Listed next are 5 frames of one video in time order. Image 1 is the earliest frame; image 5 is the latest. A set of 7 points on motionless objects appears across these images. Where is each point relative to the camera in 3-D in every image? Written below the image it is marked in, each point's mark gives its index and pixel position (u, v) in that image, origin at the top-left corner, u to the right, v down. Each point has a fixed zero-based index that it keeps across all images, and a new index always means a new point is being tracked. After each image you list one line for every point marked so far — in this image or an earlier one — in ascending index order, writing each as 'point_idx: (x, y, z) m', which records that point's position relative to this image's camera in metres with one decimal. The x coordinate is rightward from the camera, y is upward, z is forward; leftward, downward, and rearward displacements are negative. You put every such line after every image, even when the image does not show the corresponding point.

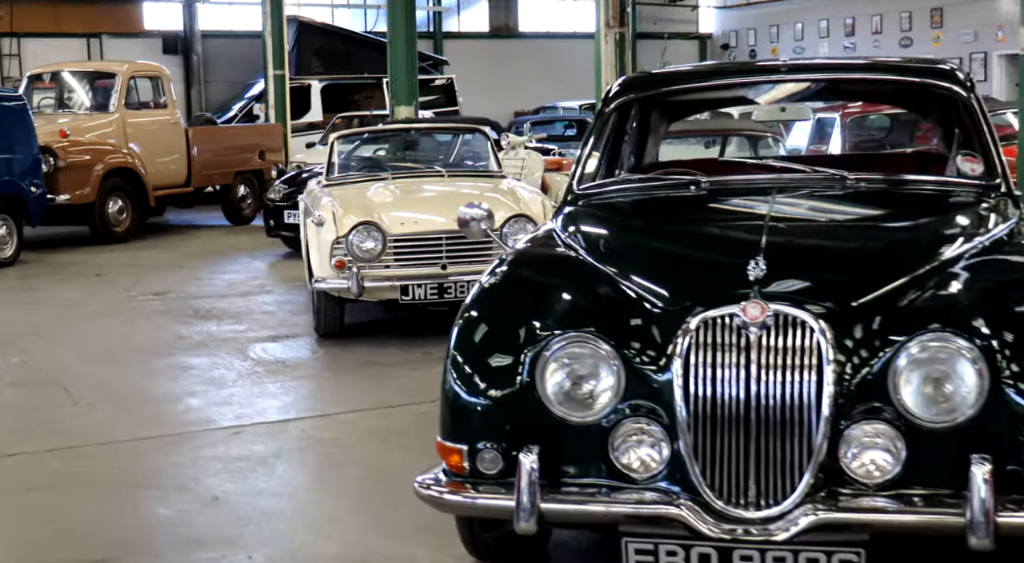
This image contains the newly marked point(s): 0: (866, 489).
0: (+0.6, -0.4, +2.1) m
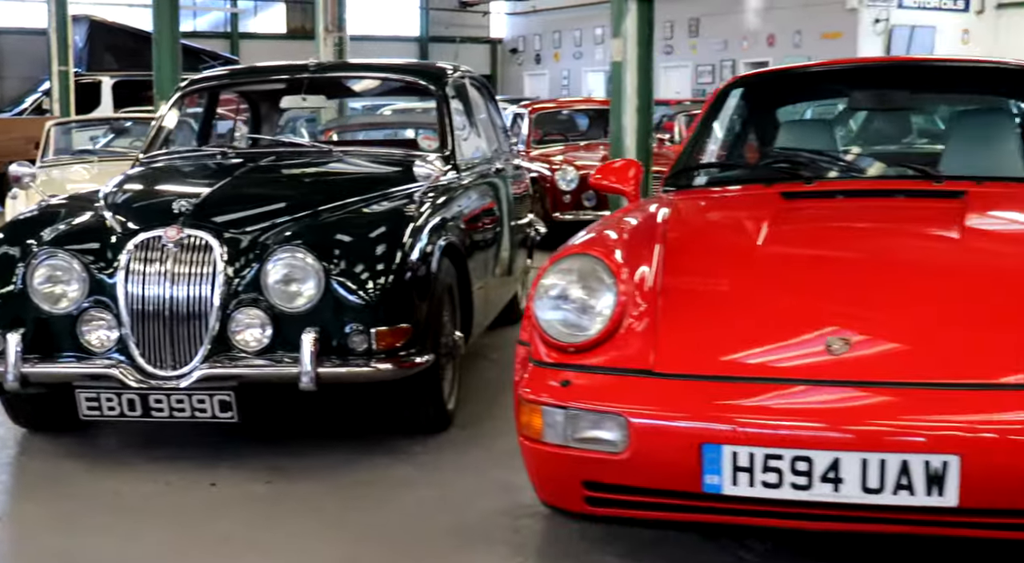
0: (-0.7, -0.2, +3.0) m
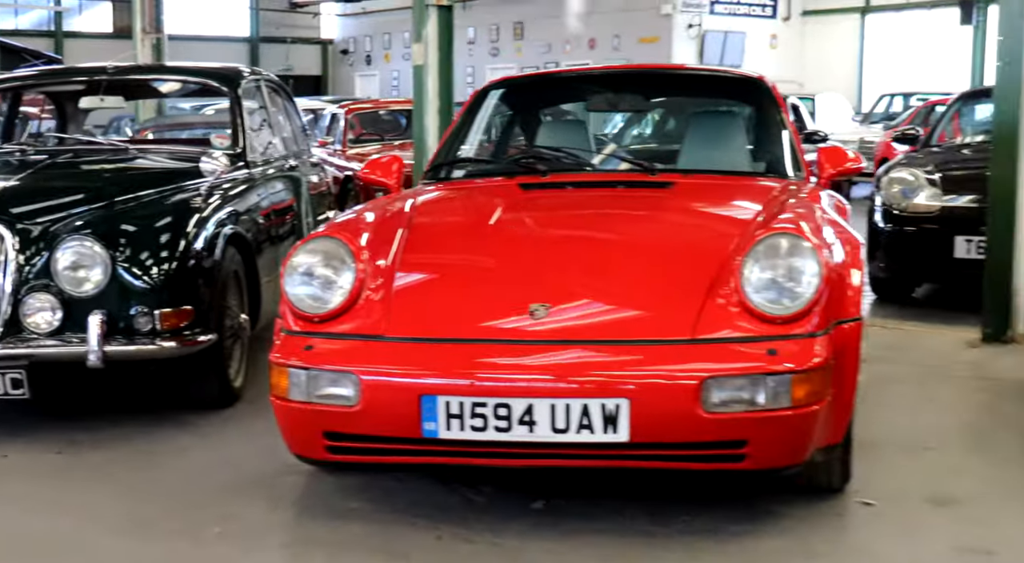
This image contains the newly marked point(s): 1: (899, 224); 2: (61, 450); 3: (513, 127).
0: (-1.3, -0.2, +3.3) m
1: (+1.9, +0.3, +5.7) m
2: (-1.3, -0.5, +3.3) m
3: (0.0, +0.6, +4.1) m
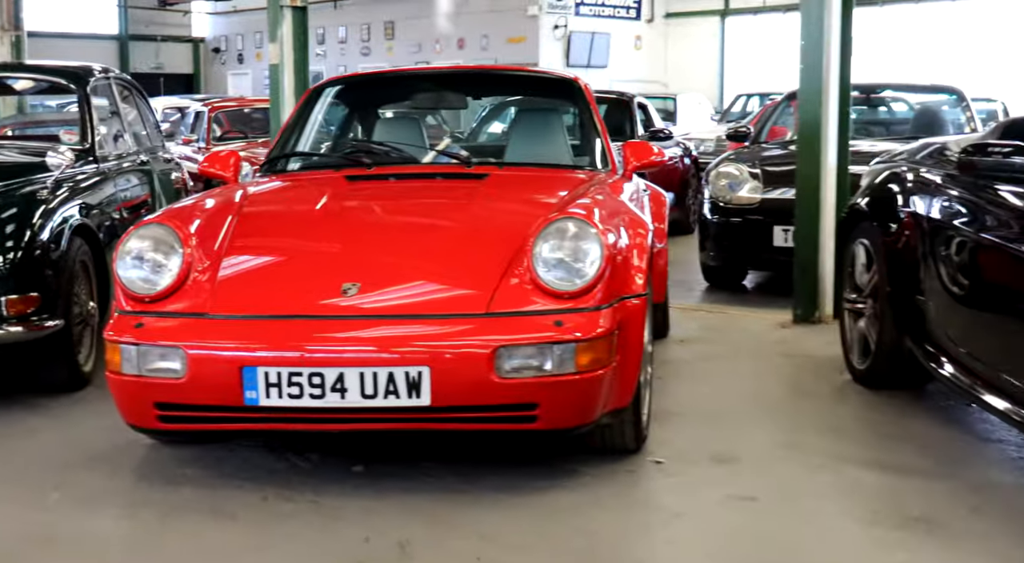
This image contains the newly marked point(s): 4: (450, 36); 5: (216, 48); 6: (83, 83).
0: (-1.9, -0.1, +3.4) m
1: (+1.1, +0.3, +6.1) m
2: (-1.8, -0.4, +3.5) m
3: (-0.6, +0.6, +4.4) m
4: (-0.8, +3.3, +15.8) m
5: (-4.7, +3.8, +18.9) m
6: (-1.8, +0.8, +4.8) m
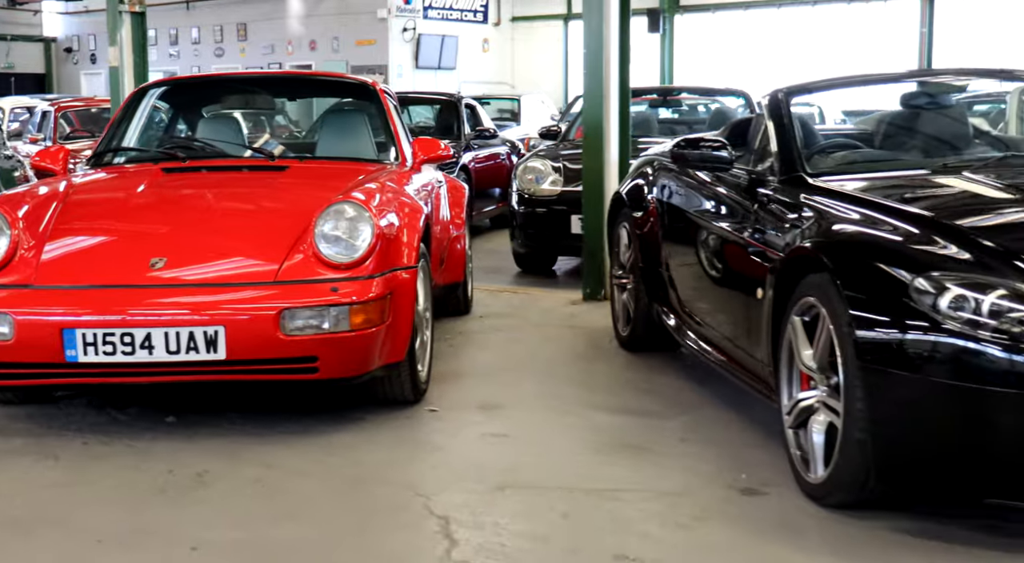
0: (-2.6, -0.1, +3.8) m
1: (+0.1, +0.4, +6.8) m
2: (-2.5, -0.4, +3.9) m
3: (-1.4, +0.7, +4.9) m
4: (-2.9, +3.4, +16.2) m
5: (-7.1, +3.8, +18.9) m
6: (-2.6, +0.9, +5.2) m
